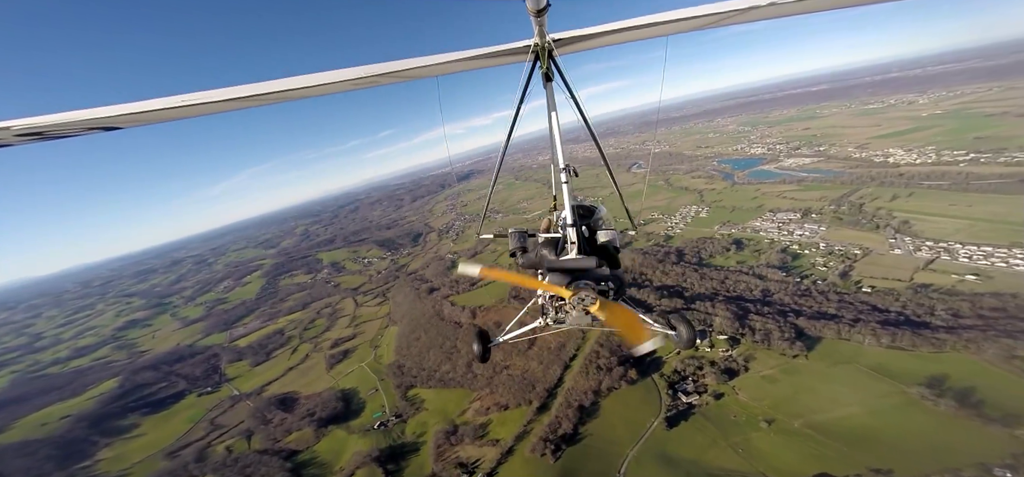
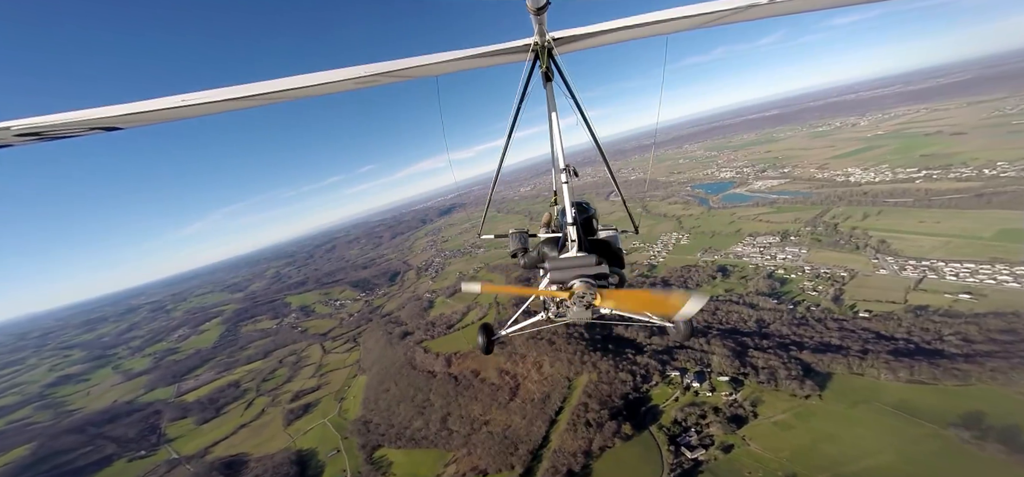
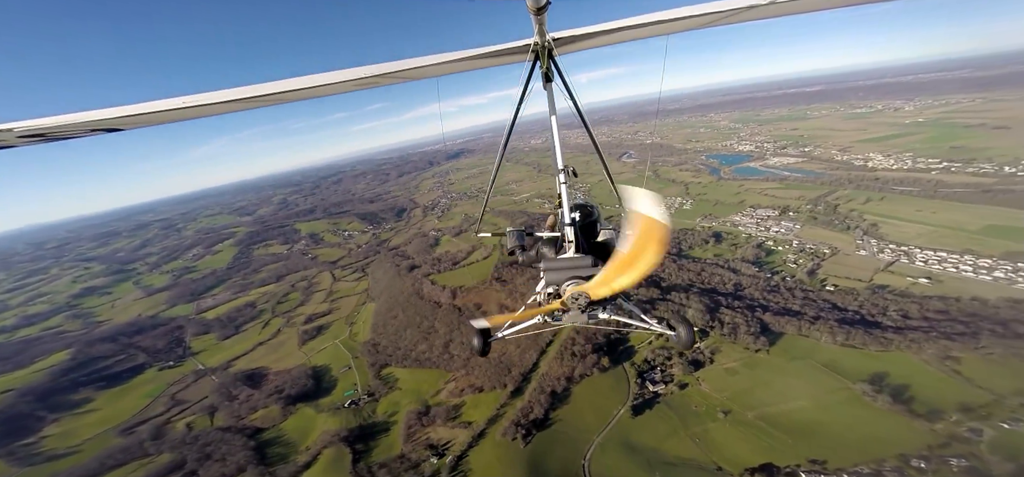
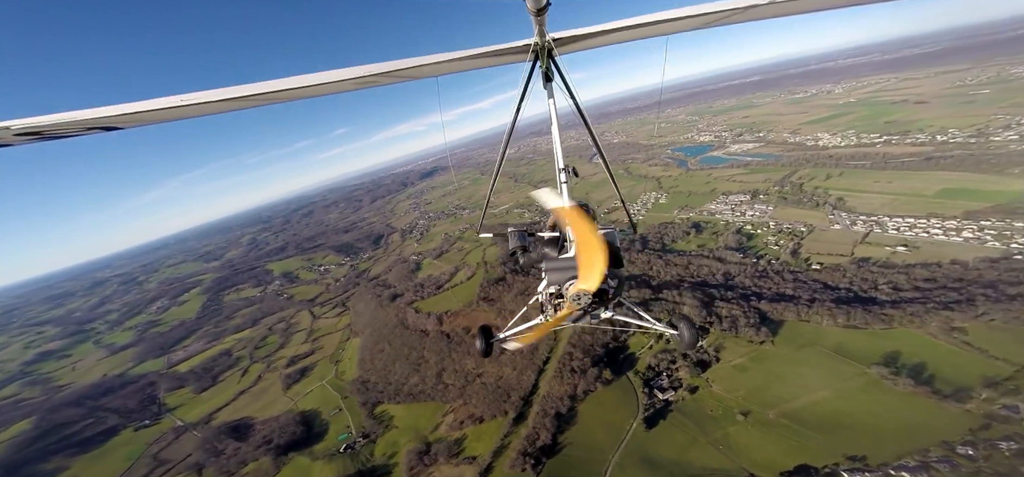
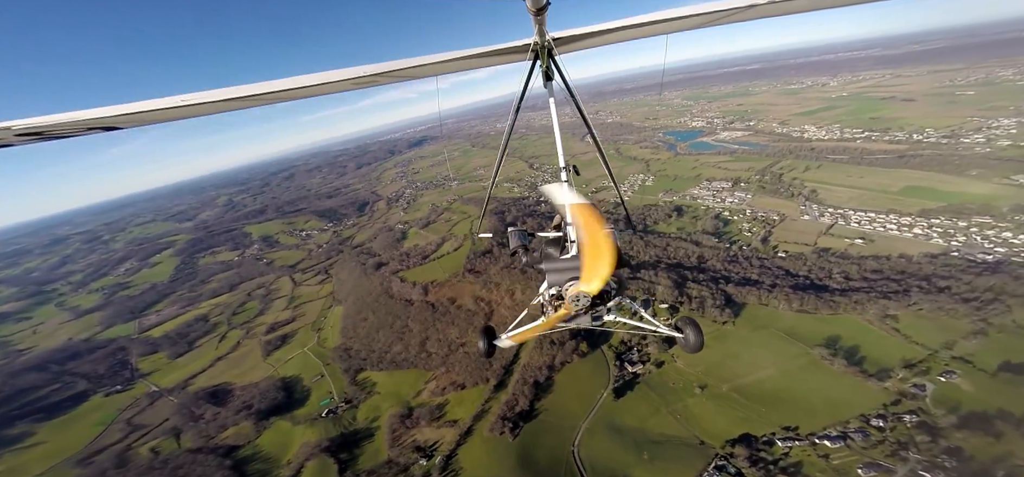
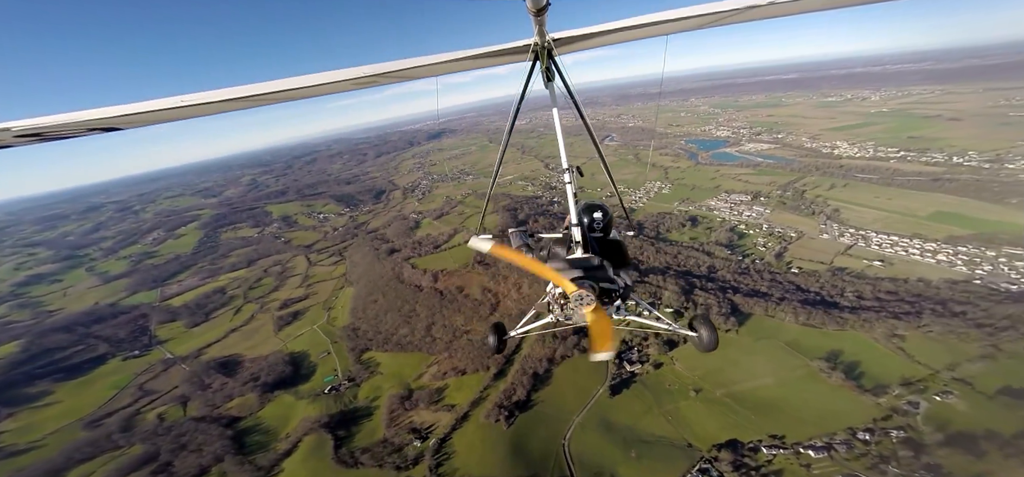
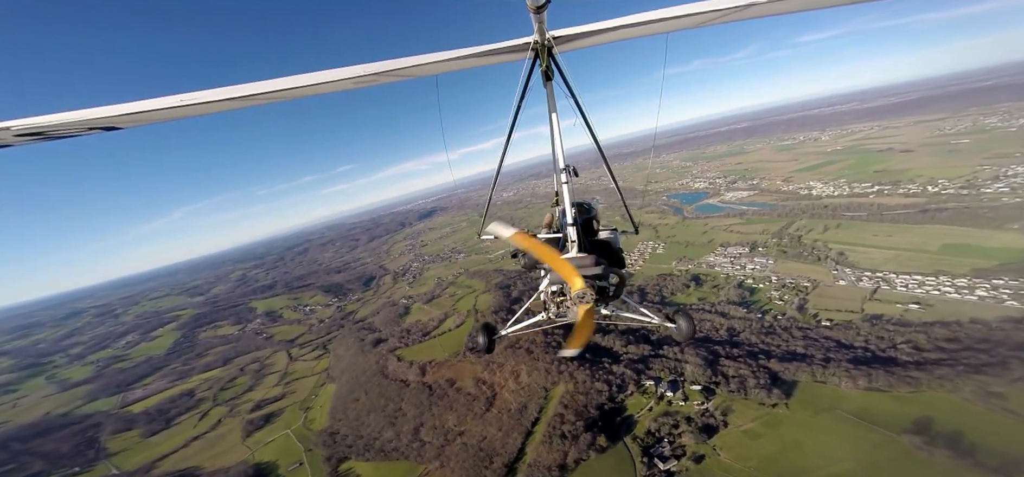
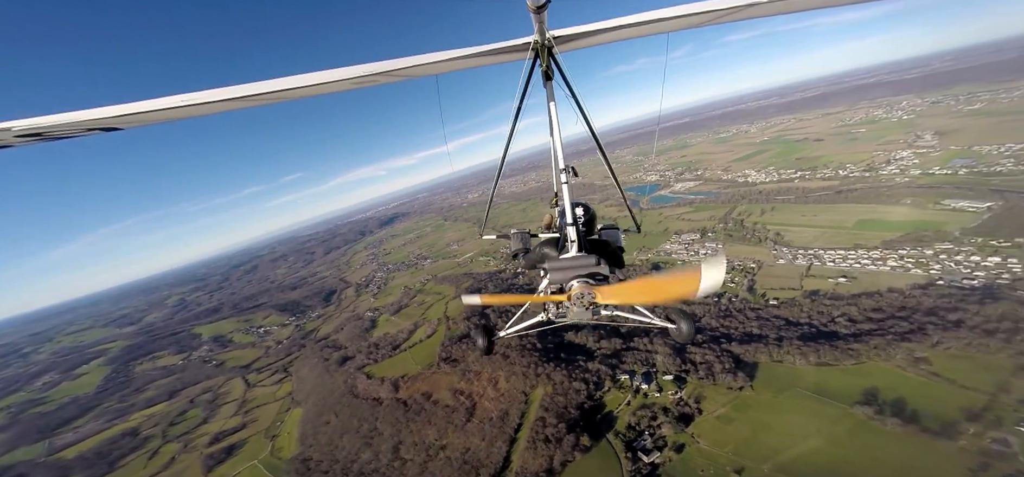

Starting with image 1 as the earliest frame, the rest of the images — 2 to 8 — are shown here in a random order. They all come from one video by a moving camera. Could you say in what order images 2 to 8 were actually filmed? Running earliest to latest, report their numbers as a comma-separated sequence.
3, 6, 5, 4, 2, 7, 8
